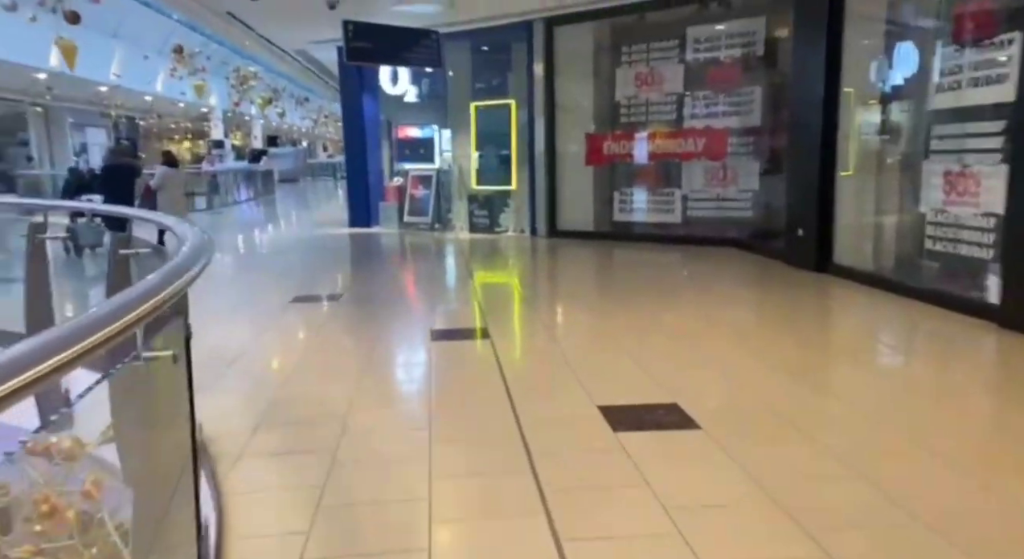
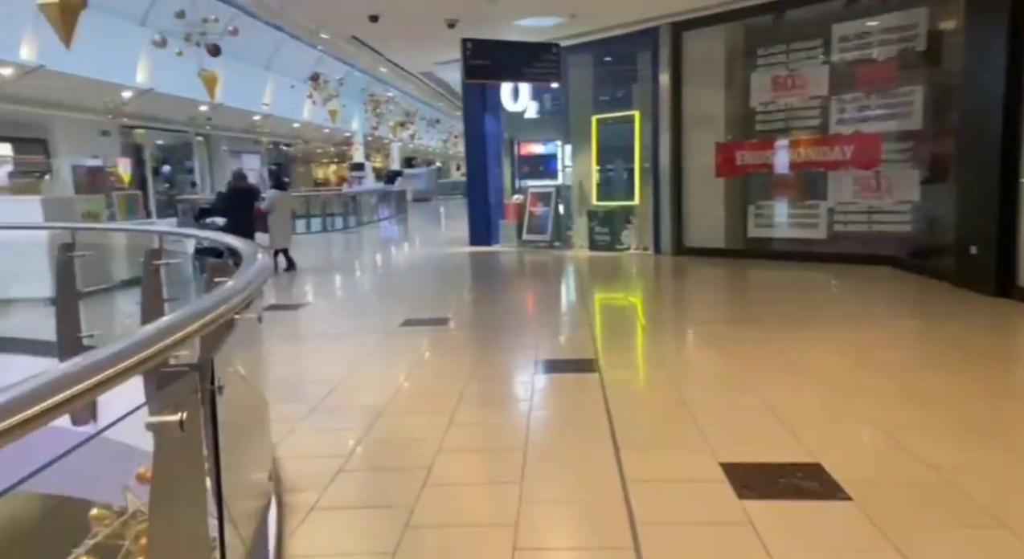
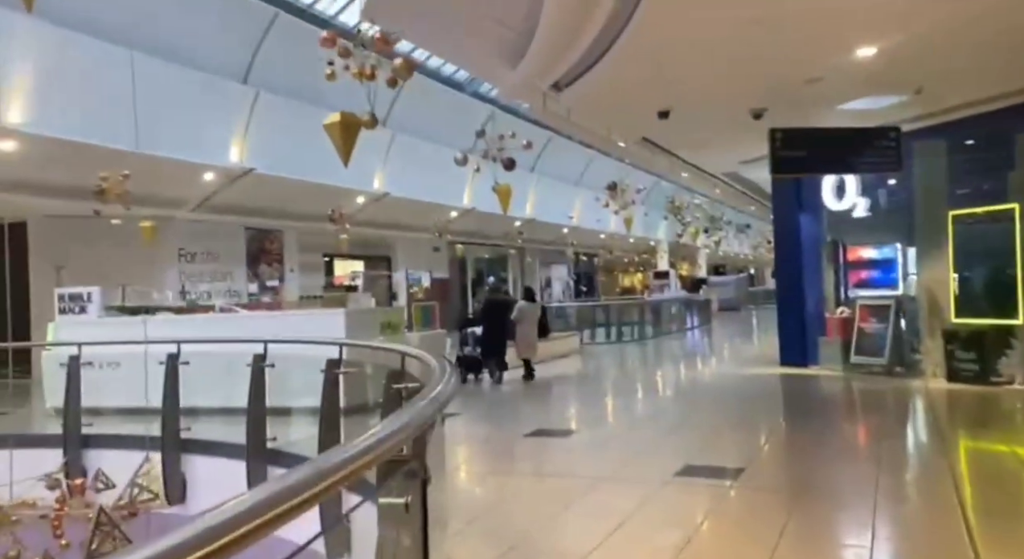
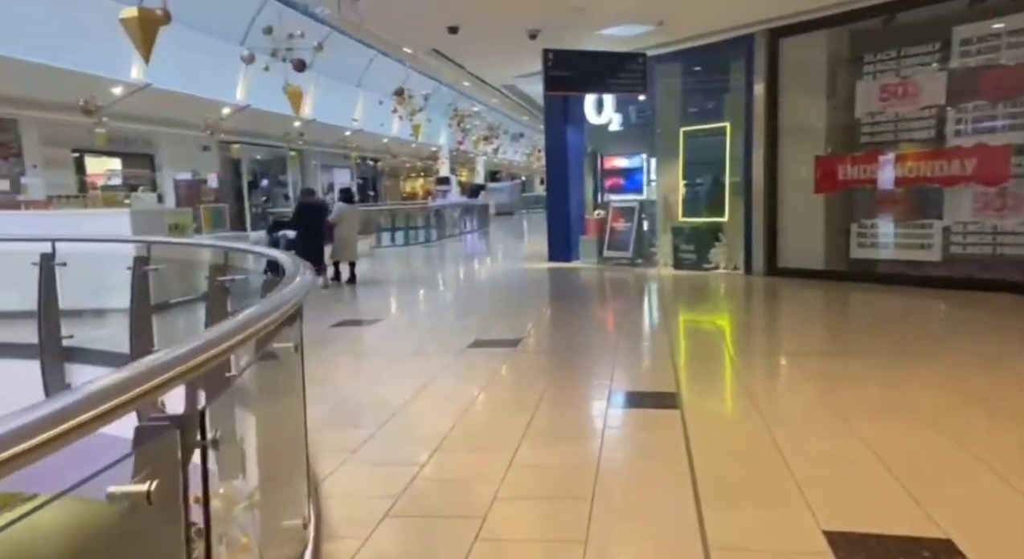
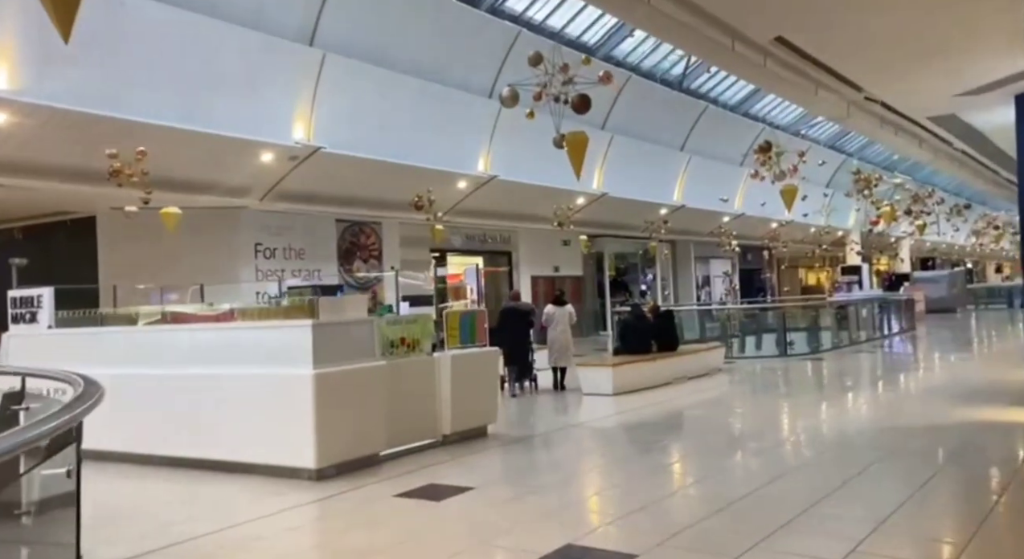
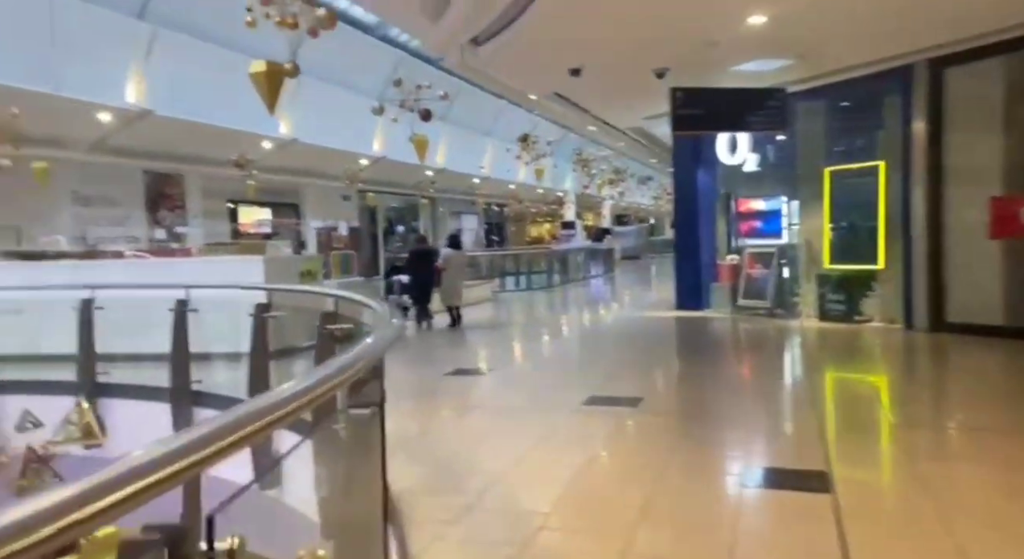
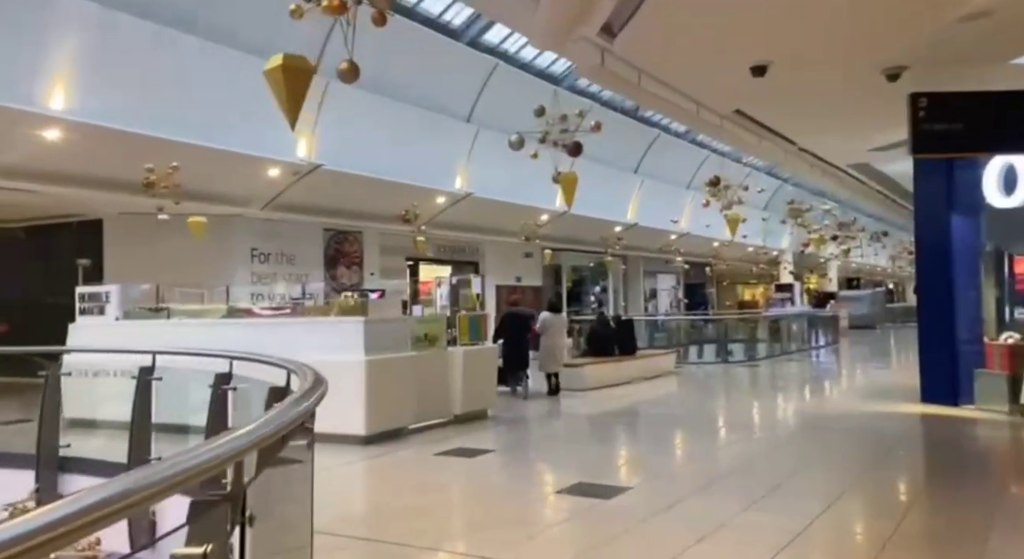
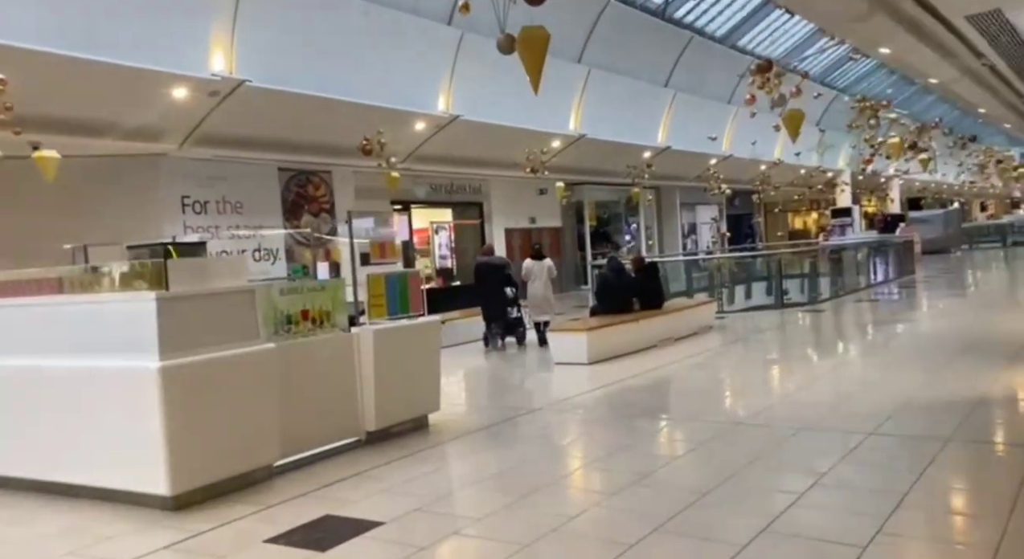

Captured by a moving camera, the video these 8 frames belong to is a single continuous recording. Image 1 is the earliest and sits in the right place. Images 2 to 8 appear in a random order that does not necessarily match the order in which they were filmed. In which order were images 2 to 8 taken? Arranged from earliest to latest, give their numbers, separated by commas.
2, 4, 6, 3, 7, 5, 8
